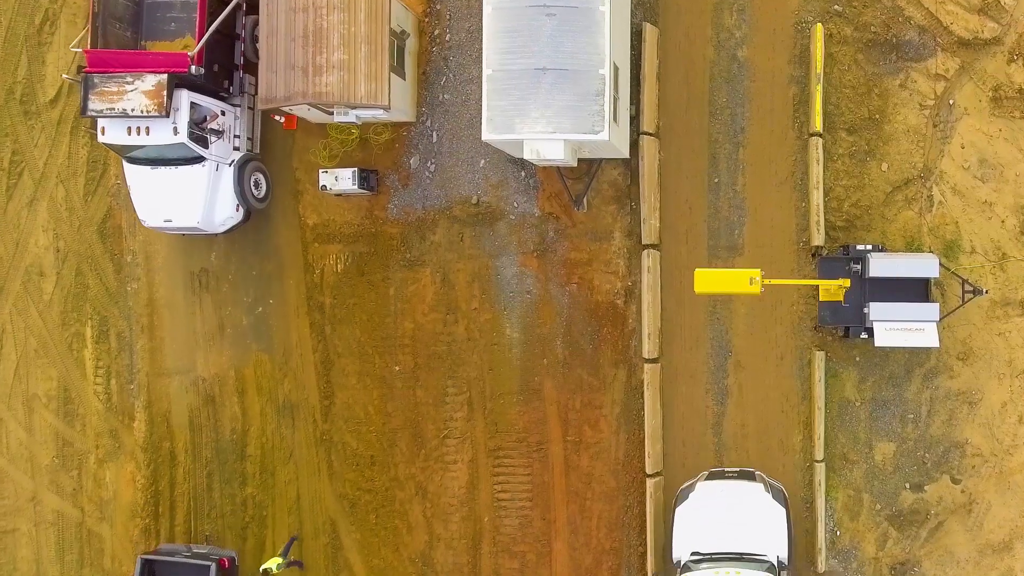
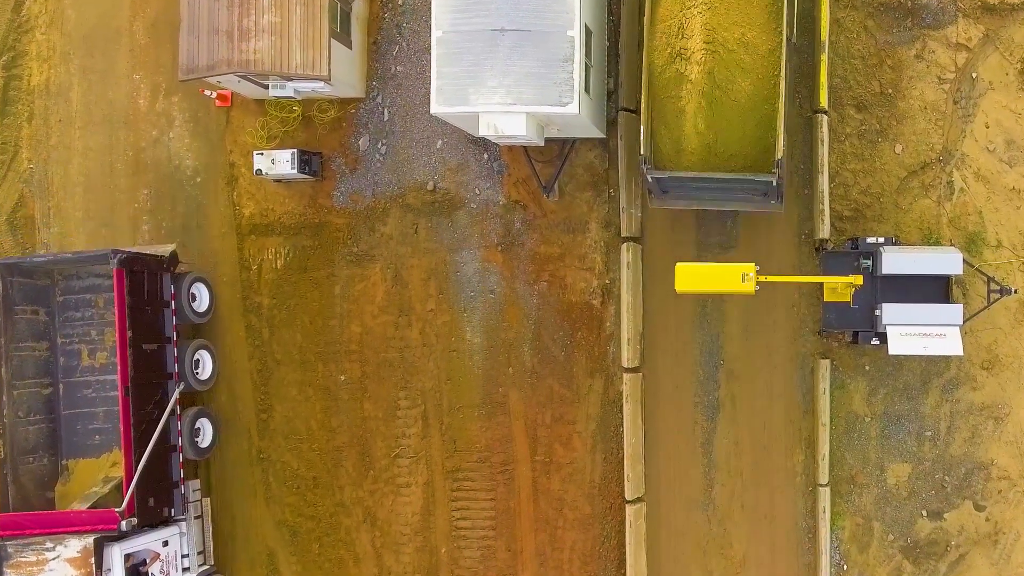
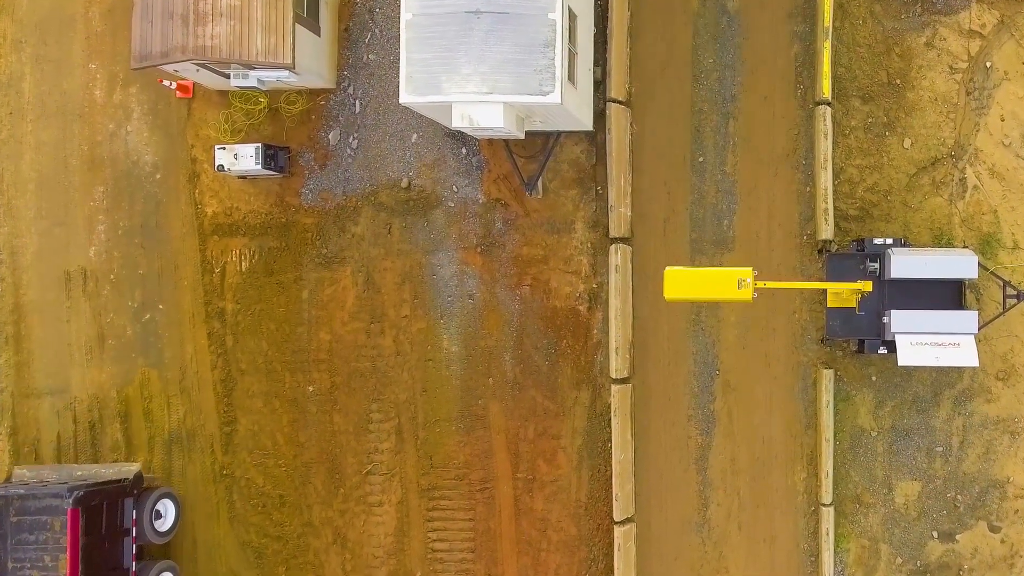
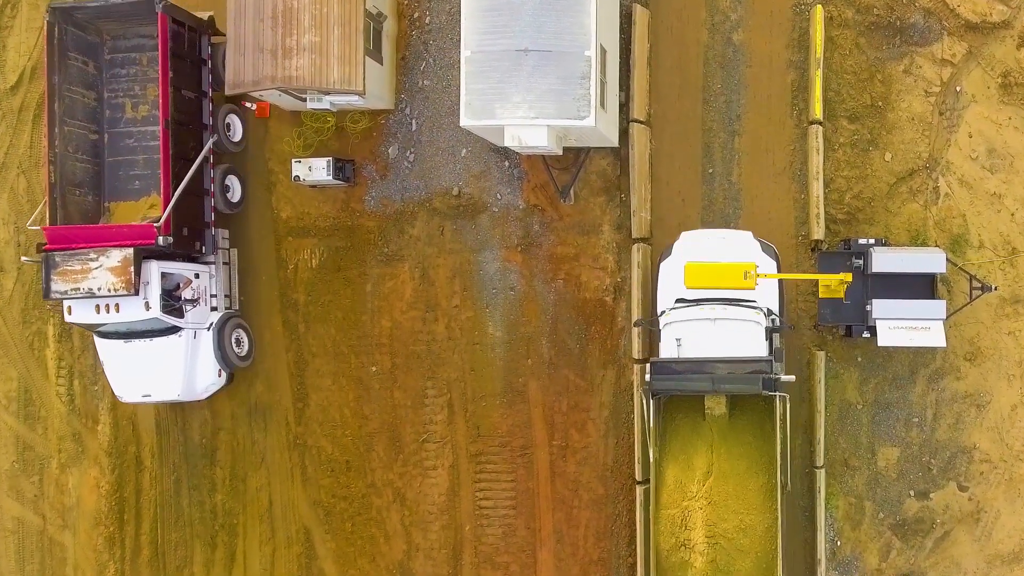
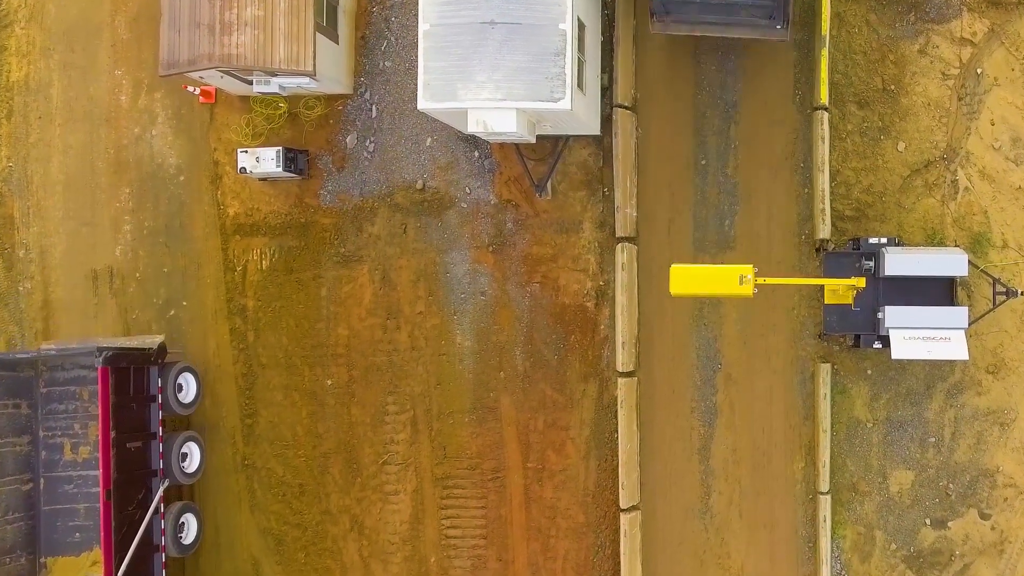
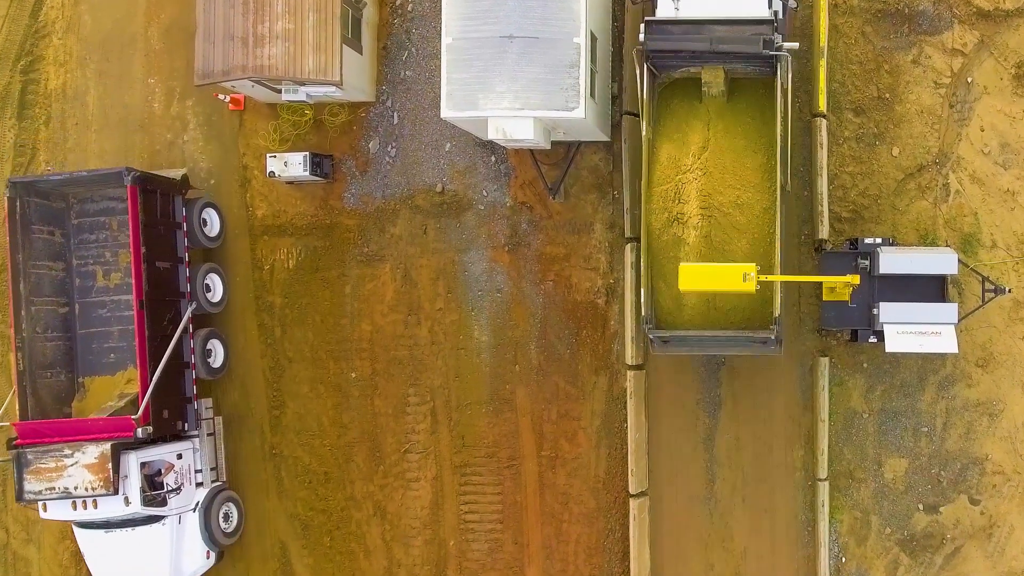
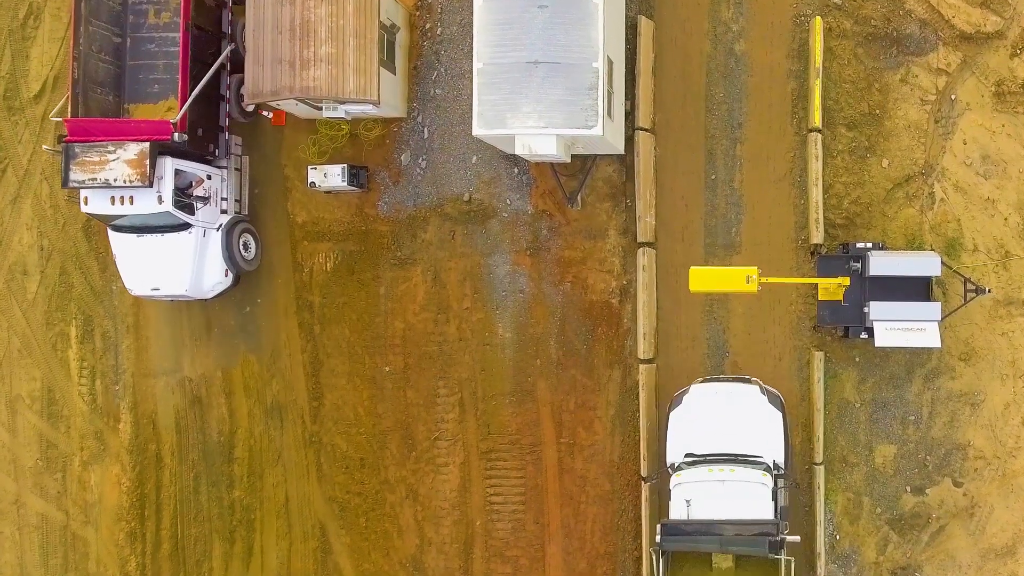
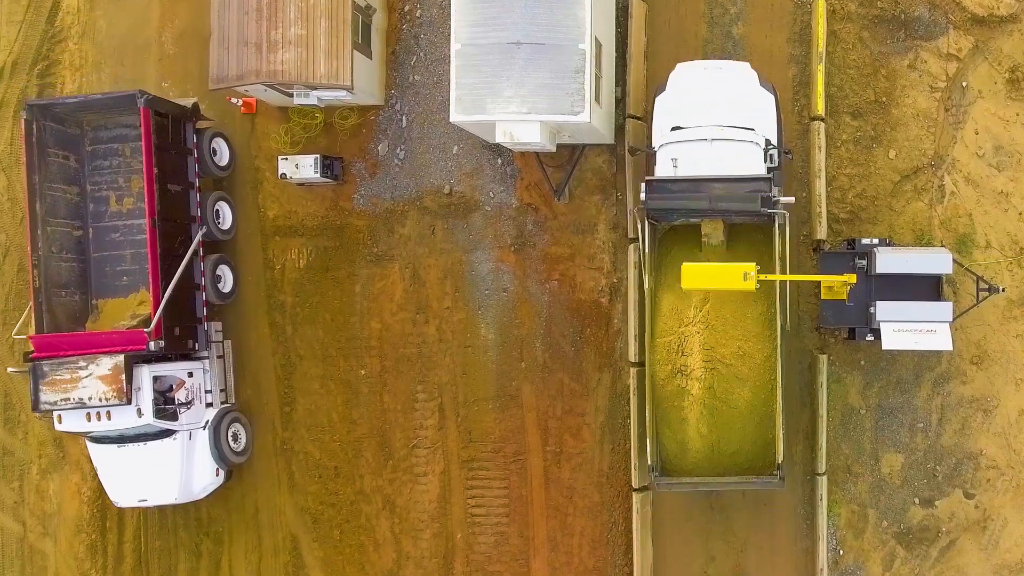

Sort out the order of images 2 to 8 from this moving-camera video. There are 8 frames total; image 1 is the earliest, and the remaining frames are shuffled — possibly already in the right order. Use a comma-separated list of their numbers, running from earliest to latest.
7, 4, 8, 6, 2, 5, 3
